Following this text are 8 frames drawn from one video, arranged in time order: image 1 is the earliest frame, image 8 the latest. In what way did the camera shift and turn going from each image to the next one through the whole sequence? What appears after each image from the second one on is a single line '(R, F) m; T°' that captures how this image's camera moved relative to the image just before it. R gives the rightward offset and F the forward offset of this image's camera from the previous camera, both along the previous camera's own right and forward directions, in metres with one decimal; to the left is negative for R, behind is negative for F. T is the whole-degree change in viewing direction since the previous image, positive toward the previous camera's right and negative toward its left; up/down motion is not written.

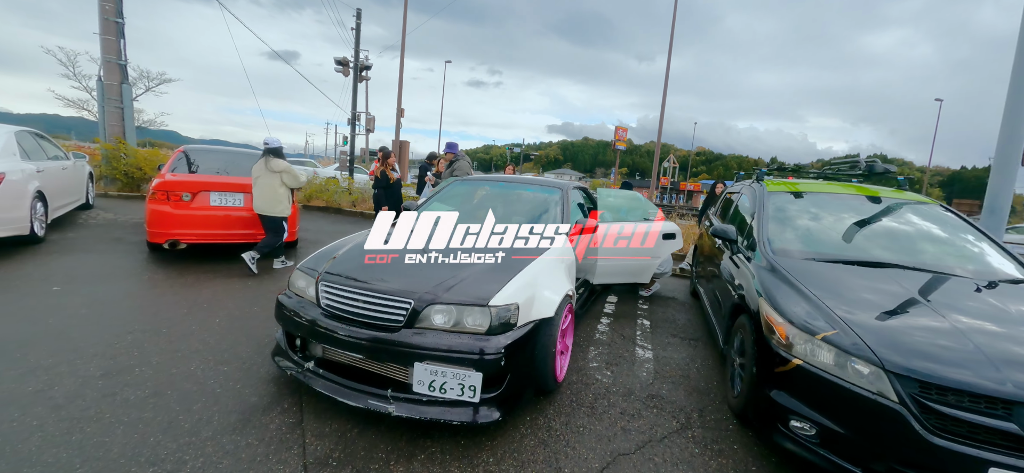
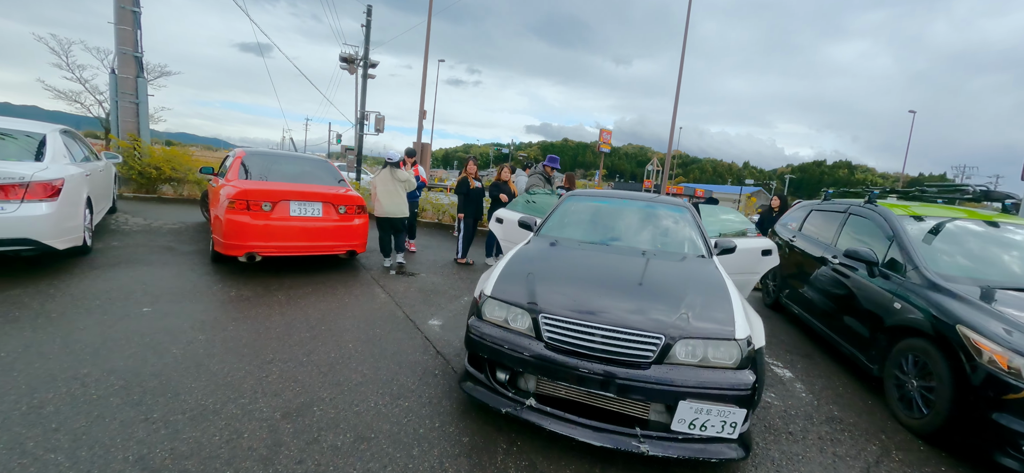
(-1.4, +0.2) m; +4°
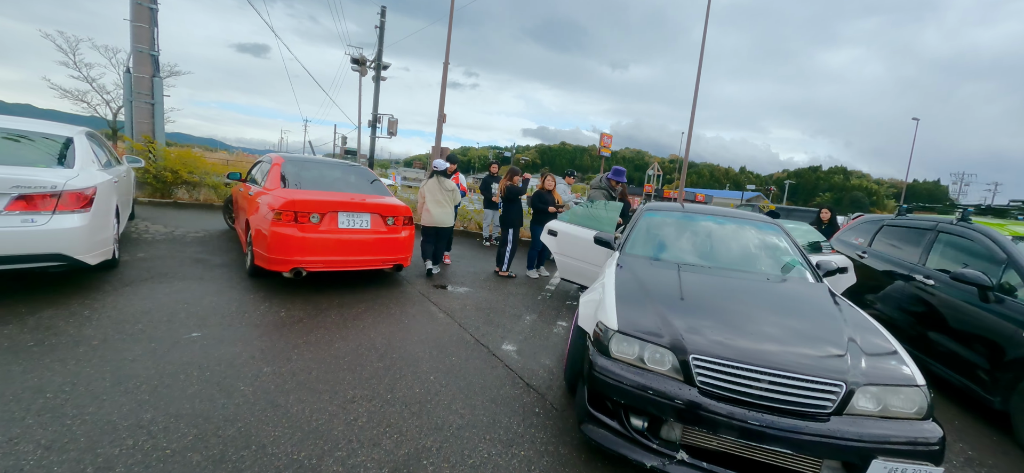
(-0.7, +0.3) m; +1°
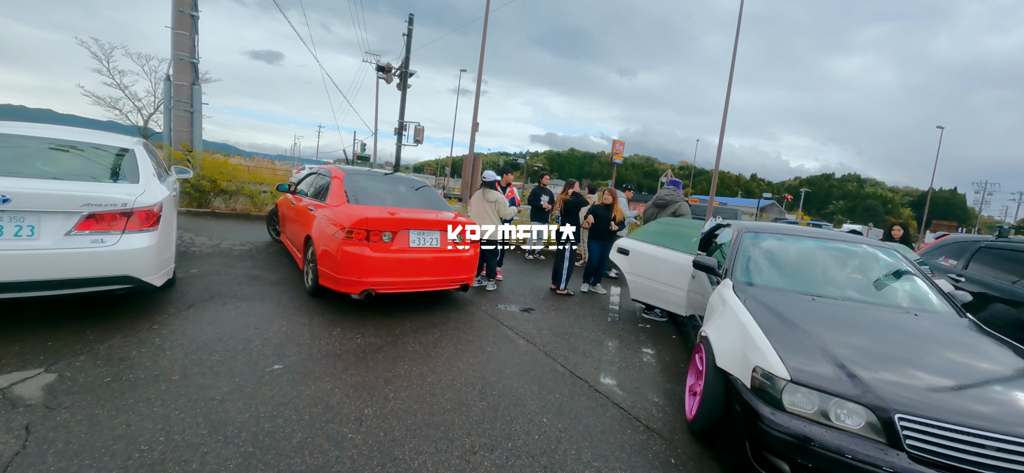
(-0.7, +0.2) m; -1°
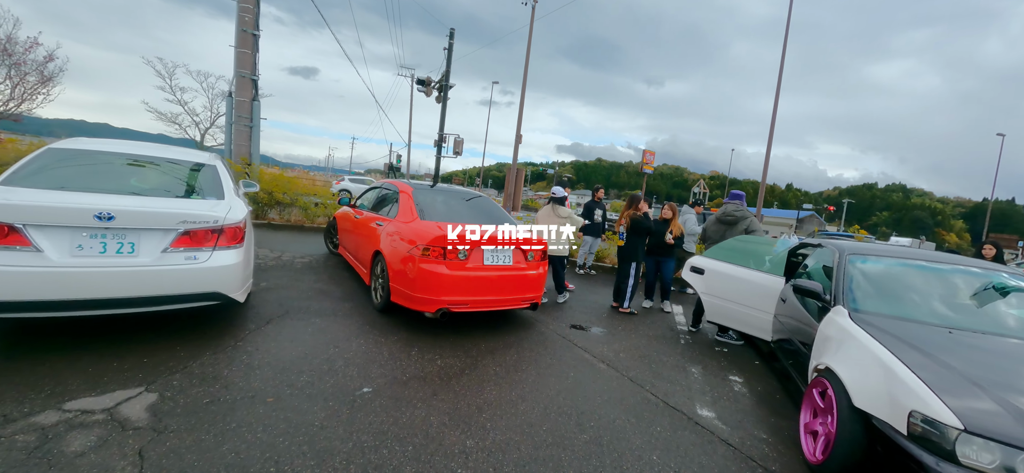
(-0.5, +0.1) m; -3°
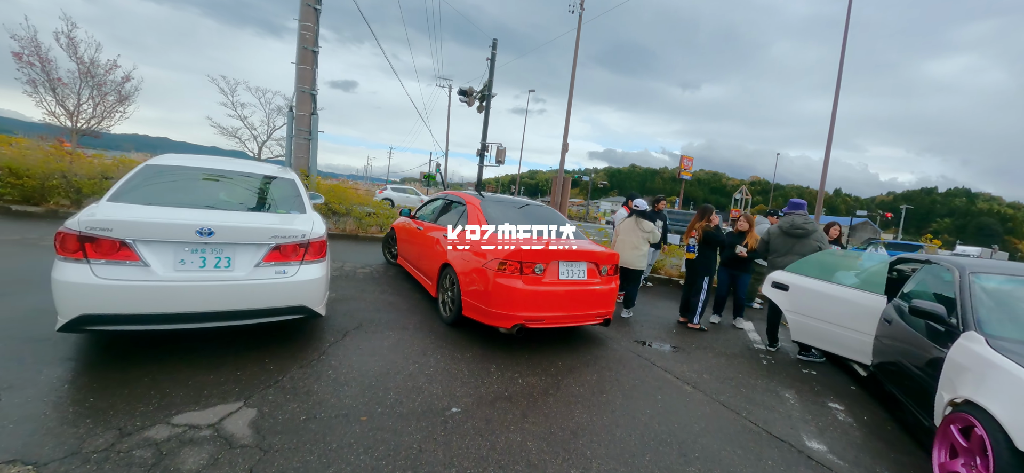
(-0.4, +0.1) m; -4°
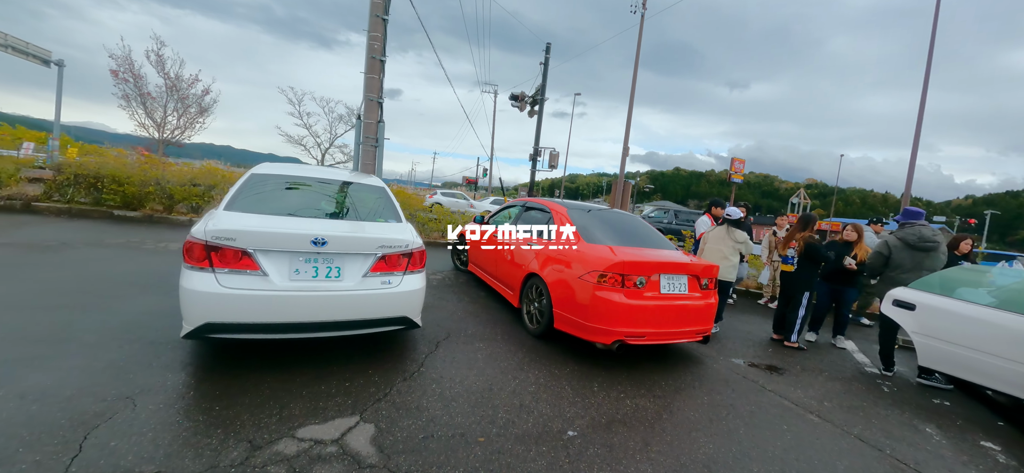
(-0.5, +0.1) m; -5°
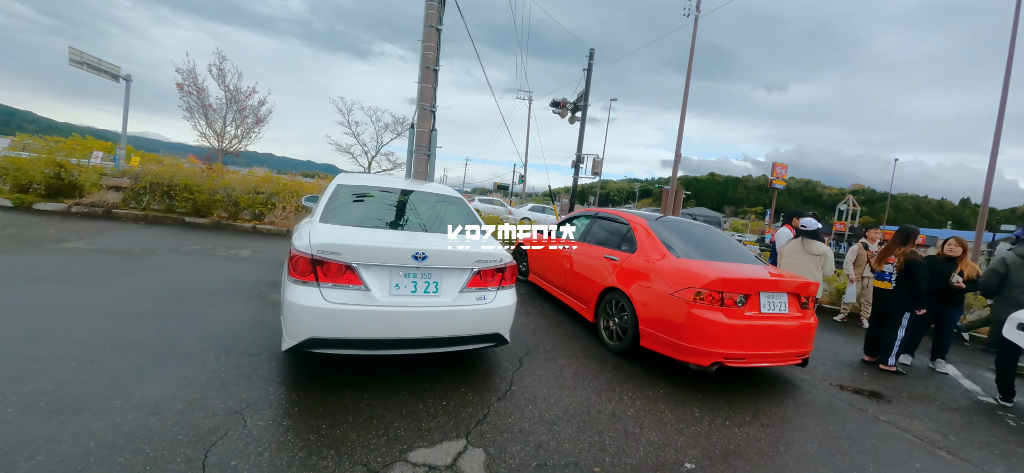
(-0.5, +0.1) m; -4°
